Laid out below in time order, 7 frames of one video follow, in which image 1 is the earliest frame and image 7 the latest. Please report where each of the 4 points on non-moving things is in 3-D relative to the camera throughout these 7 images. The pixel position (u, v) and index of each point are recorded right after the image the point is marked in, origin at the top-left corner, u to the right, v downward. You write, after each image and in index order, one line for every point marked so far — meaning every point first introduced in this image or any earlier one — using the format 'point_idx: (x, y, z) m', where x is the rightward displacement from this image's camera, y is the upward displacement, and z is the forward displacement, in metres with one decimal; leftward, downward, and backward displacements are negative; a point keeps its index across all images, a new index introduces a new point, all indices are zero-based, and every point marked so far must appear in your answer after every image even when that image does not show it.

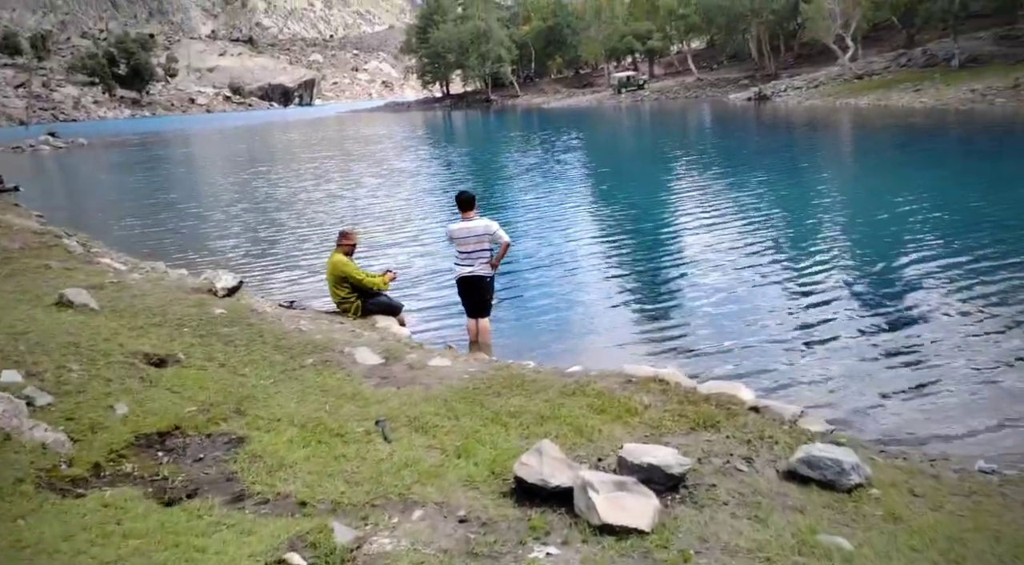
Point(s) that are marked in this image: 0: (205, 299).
0: (-4.1, -0.2, +11.1) m
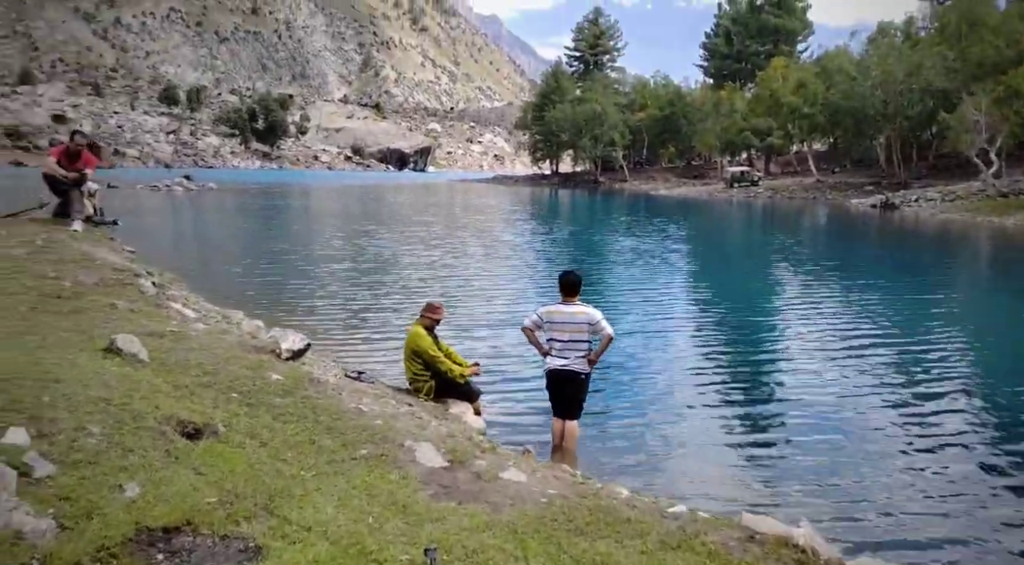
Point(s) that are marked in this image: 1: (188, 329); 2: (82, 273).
0: (-3.0, -1.0, +10.0) m
1: (-4.2, -0.6, +10.8) m
2: (-6.8, +0.2, +13.0) m
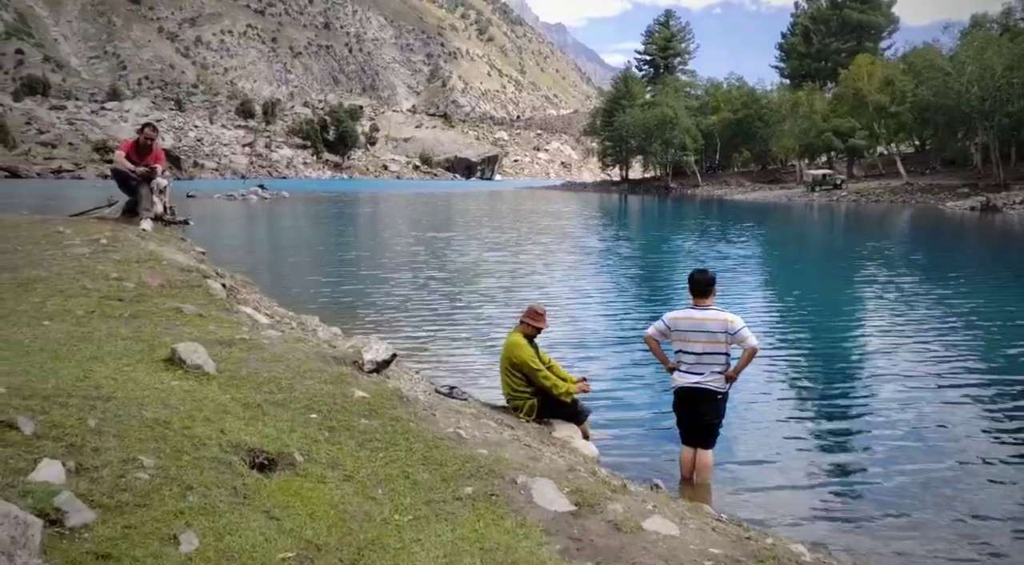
0: (-1.7, -1.0, +8.6) m
1: (-2.9, -0.6, +9.5) m
2: (-5.2, +0.1, +12.0) m
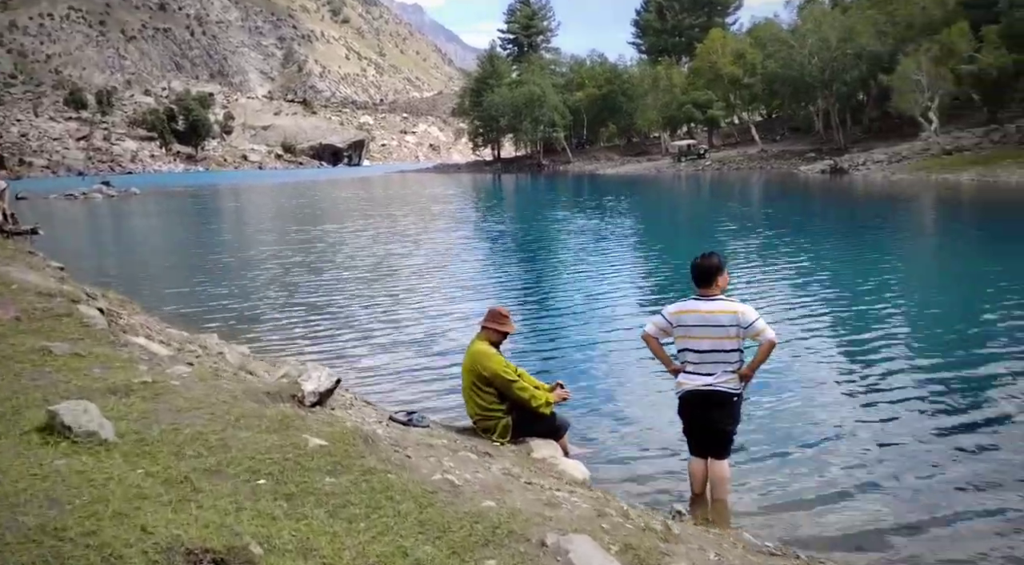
0: (-1.9, -1.1, +6.9) m
1: (-3.1, -0.8, +7.6) m
2: (-5.9, -0.2, +9.6) m
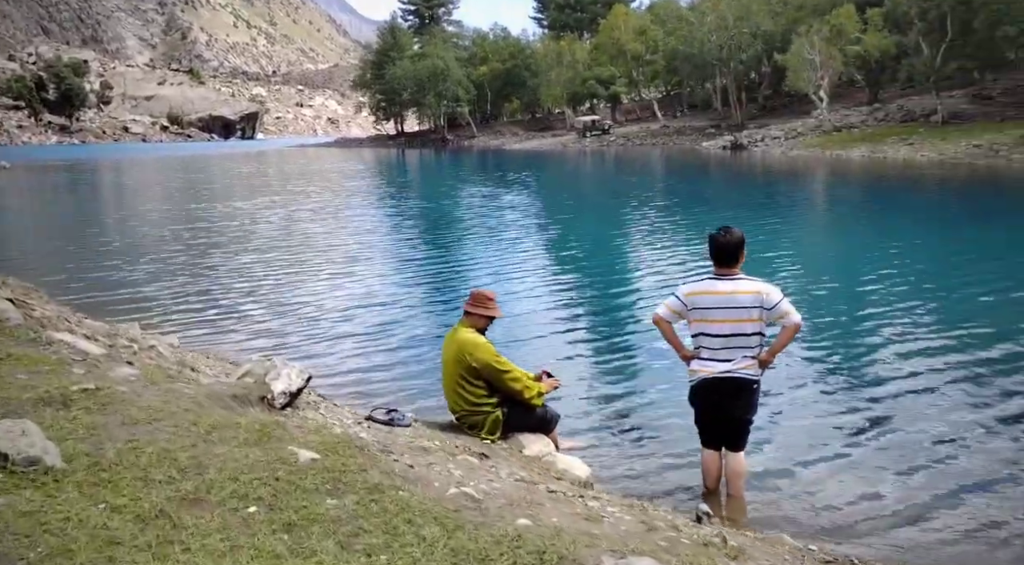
0: (-1.7, -1.0, +5.8) m
1: (-3.1, -0.7, +6.4) m
2: (-6.1, -0.1, +8.0) m
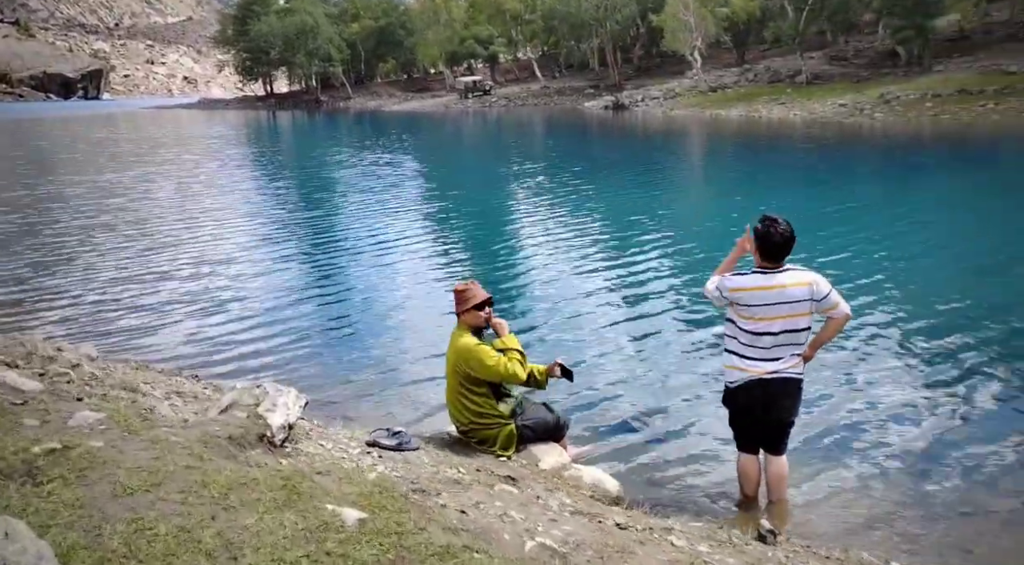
0: (-1.3, -1.1, +4.8) m
1: (-2.8, -0.9, +5.1) m
2: (-6.0, -0.3, +6.3) m
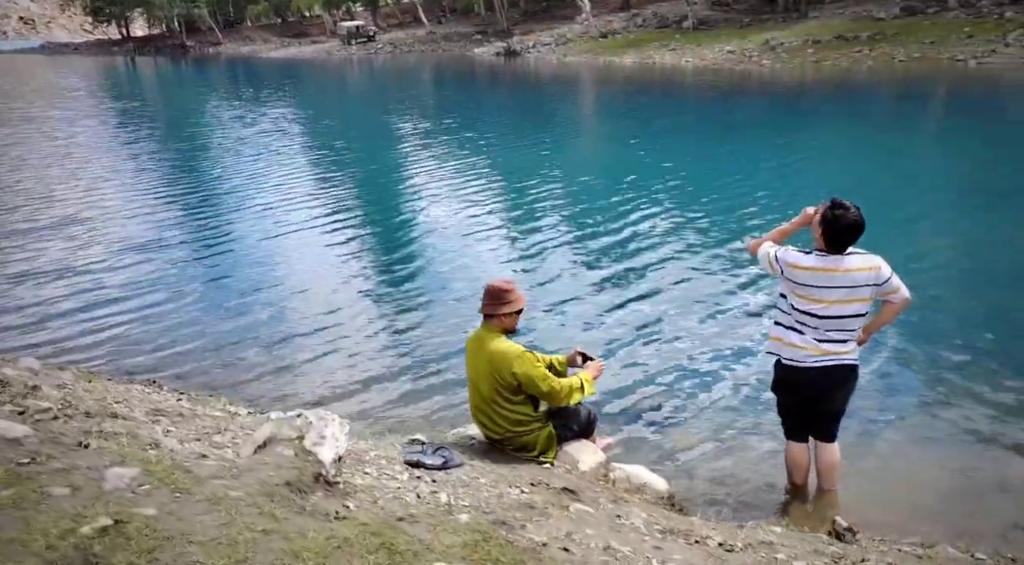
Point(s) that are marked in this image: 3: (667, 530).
0: (-0.7, -1.3, +4.2) m
1: (-2.2, -1.0, +4.3) m
2: (-5.5, -0.5, +5.1) m
3: (+1.0, -1.5, +5.1) m
